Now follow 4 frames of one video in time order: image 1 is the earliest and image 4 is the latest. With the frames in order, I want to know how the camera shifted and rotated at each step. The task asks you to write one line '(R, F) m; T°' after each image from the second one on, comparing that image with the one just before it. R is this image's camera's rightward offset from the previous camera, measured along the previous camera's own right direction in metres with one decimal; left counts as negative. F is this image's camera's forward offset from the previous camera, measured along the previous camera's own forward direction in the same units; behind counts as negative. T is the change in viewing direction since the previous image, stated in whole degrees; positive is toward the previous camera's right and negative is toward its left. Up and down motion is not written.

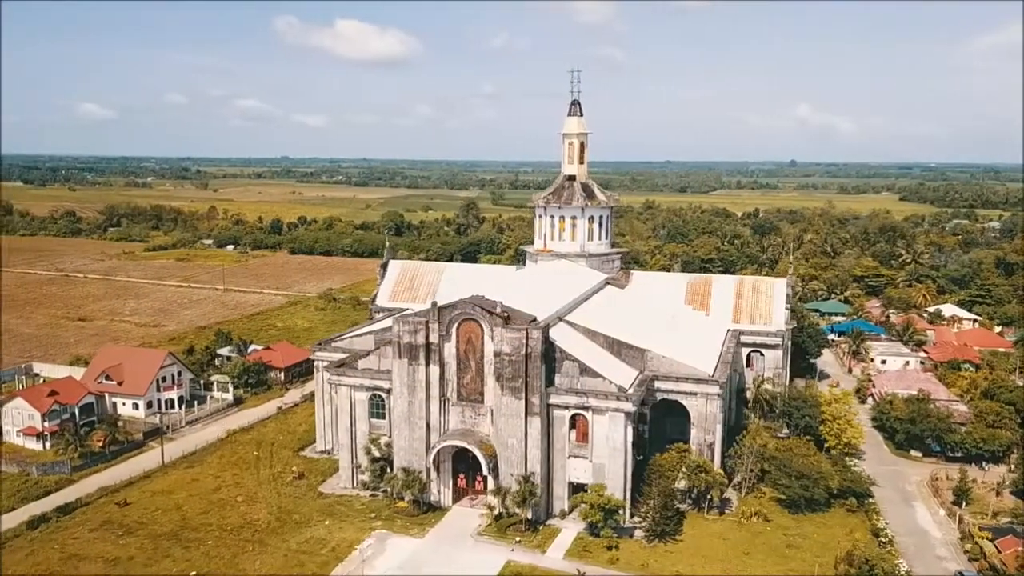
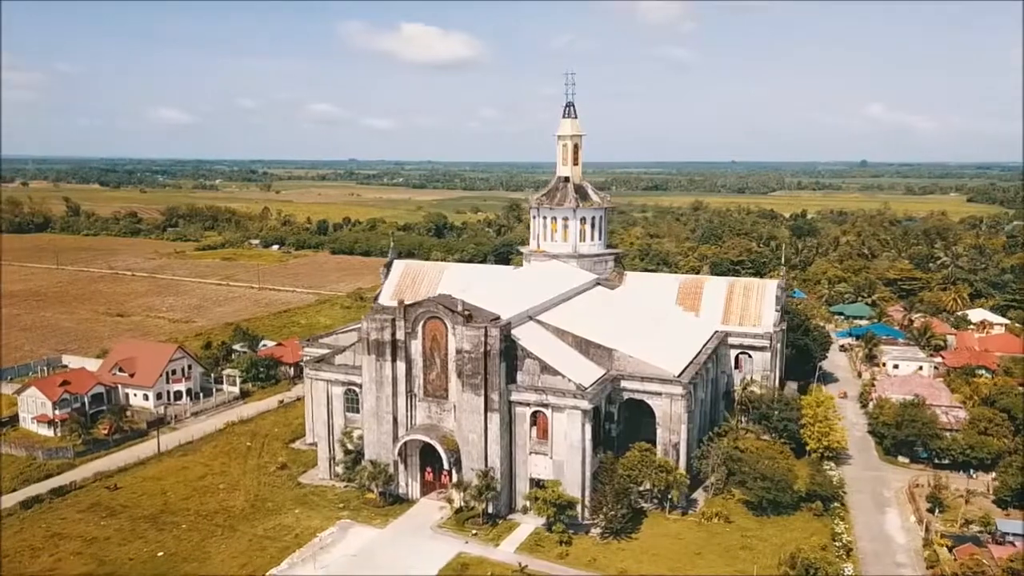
(+3.5, -0.5) m; -5°
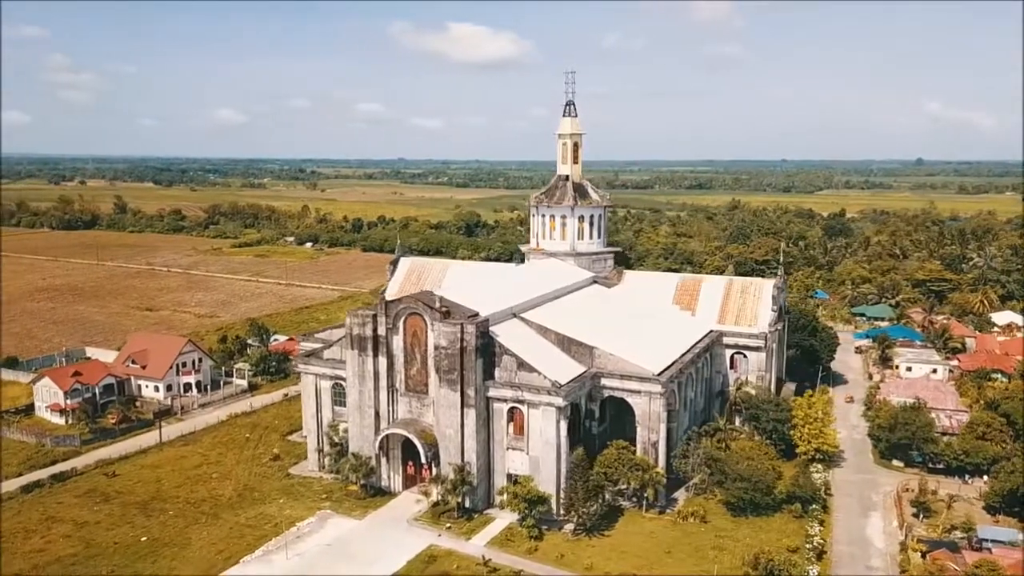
(+2.4, -0.2) m; -3°
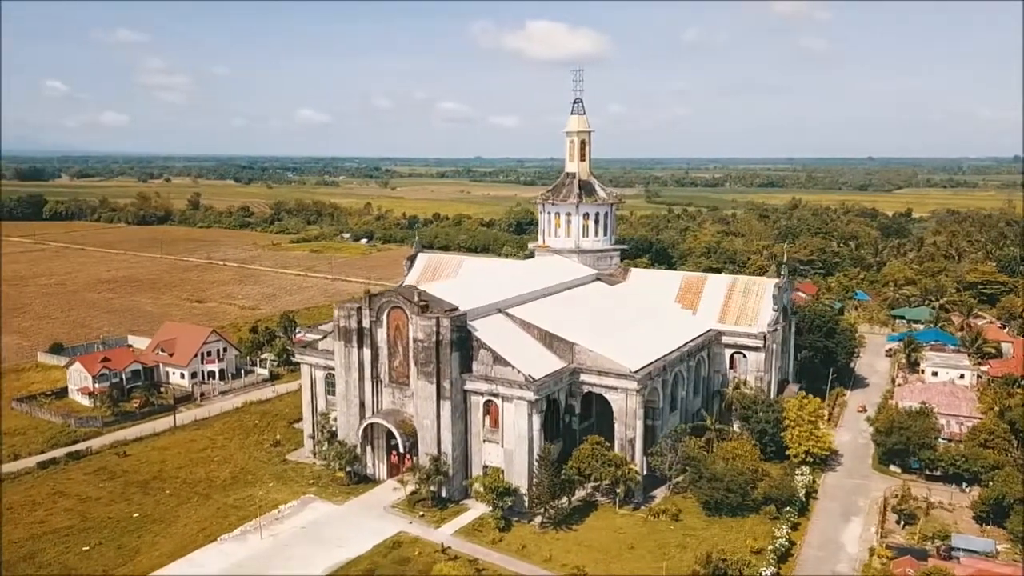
(+3.4, -0.3) m; -5°
